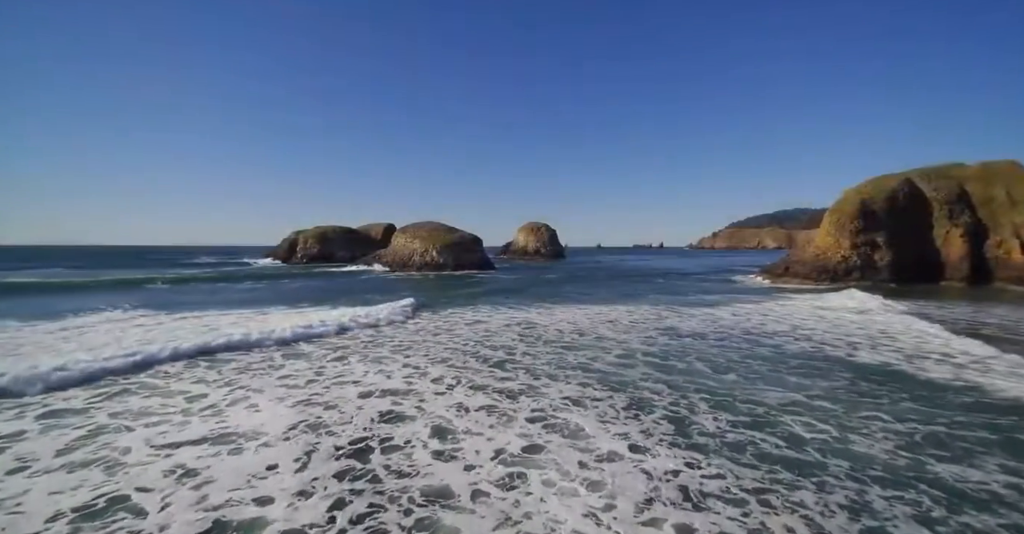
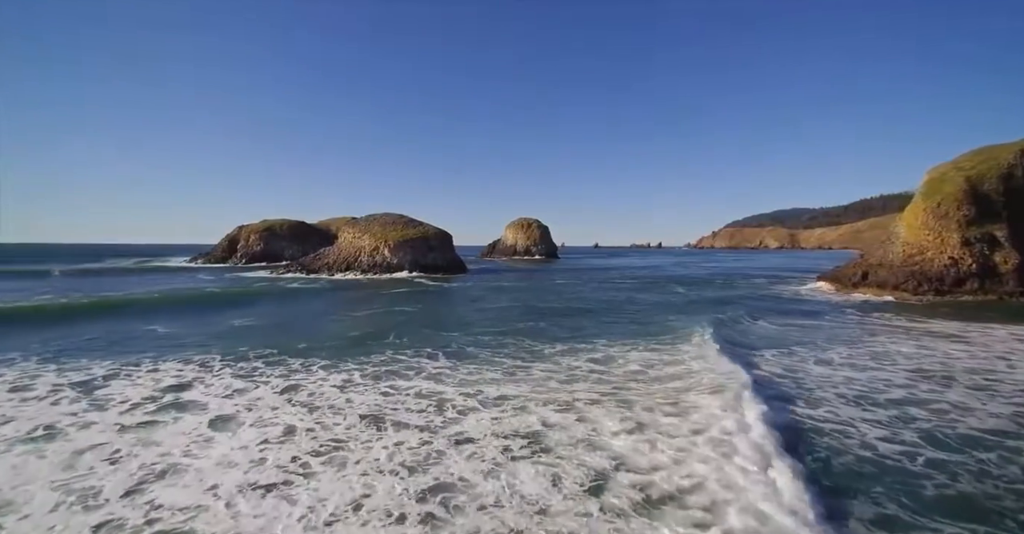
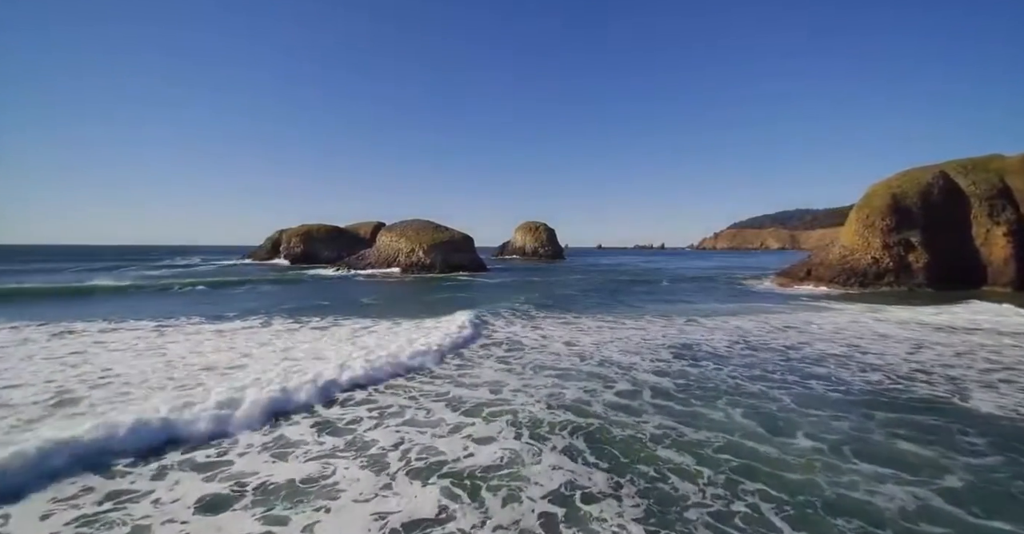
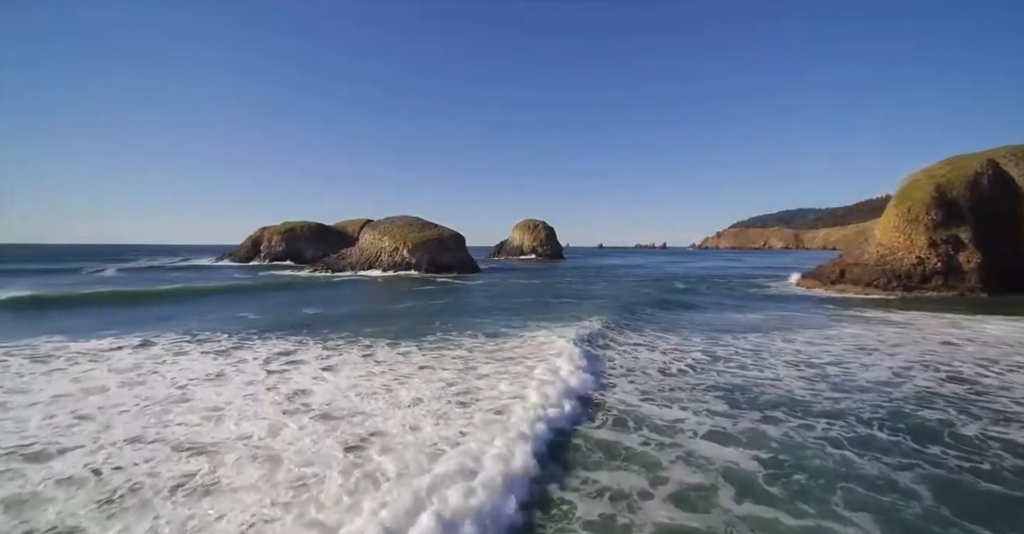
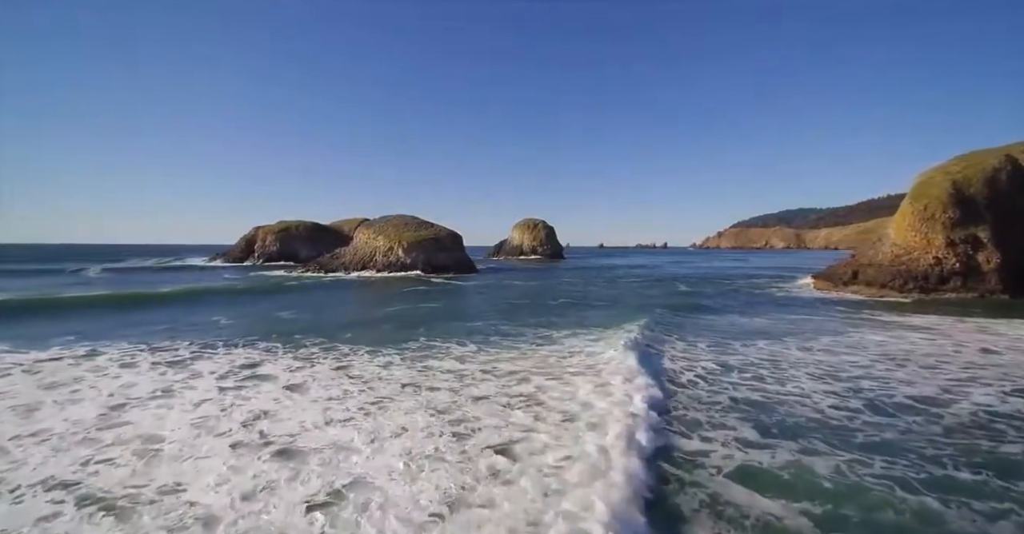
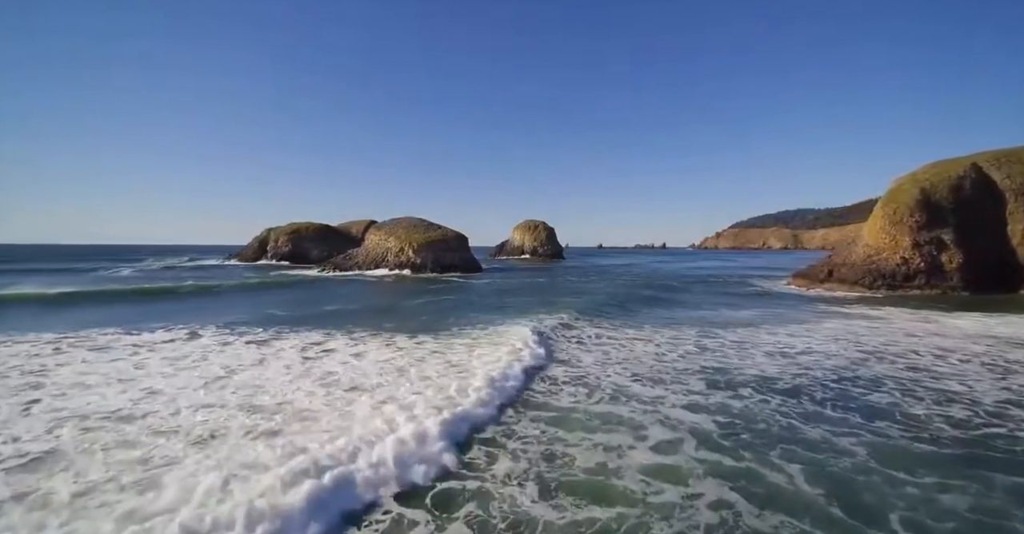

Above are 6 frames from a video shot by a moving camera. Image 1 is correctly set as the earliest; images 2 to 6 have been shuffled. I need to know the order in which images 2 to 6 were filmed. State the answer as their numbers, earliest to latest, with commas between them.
3, 6, 4, 5, 2
